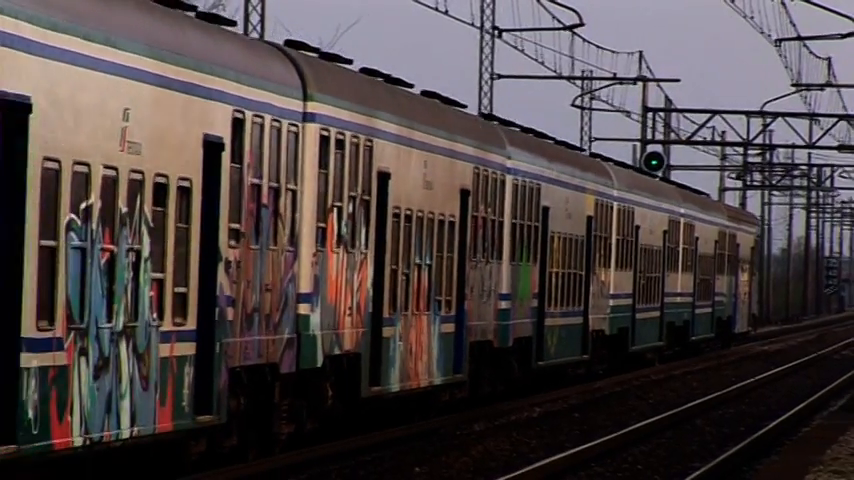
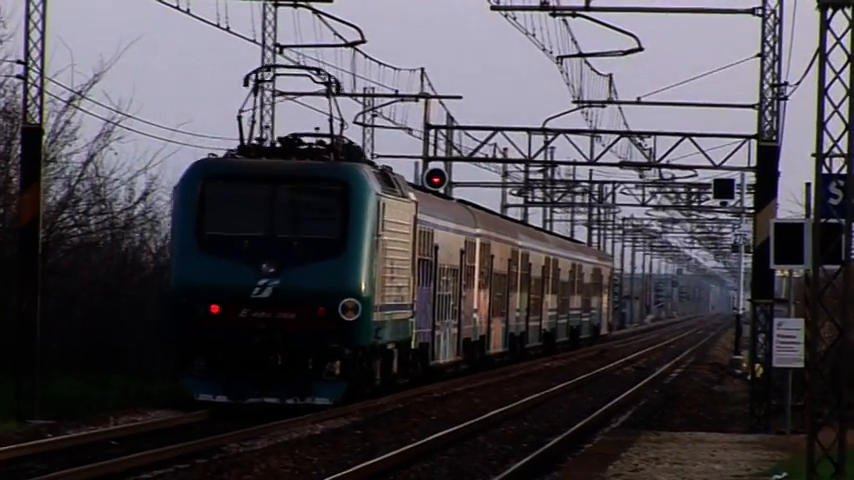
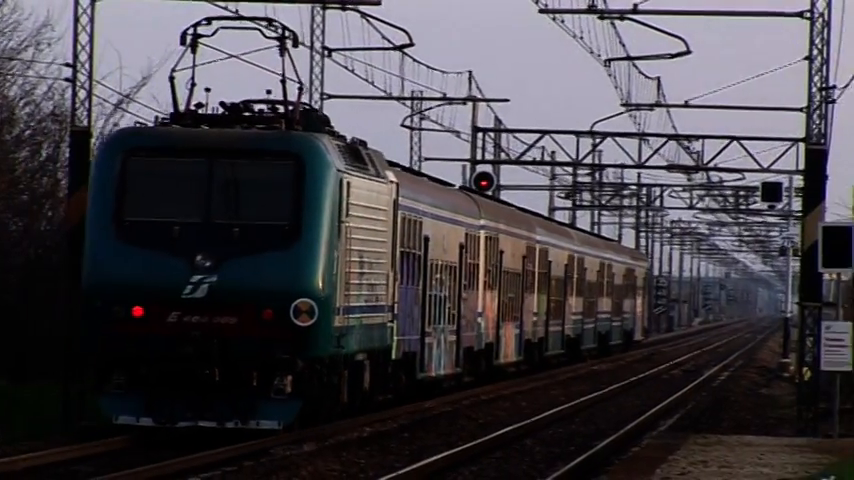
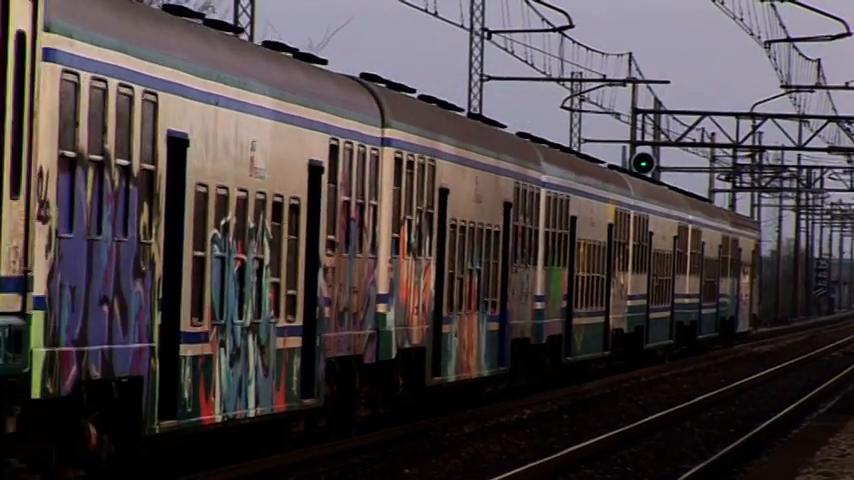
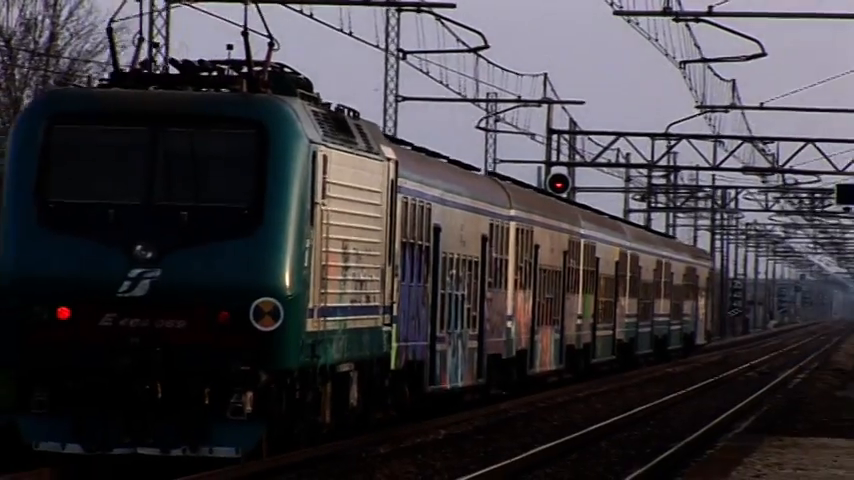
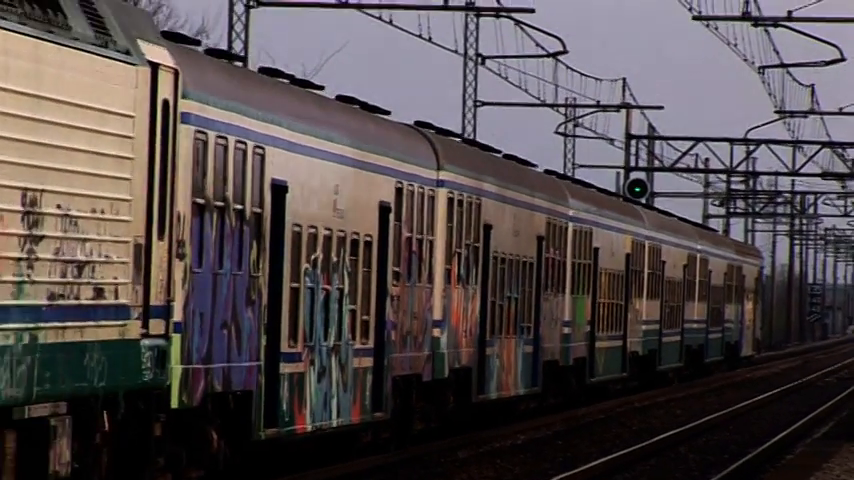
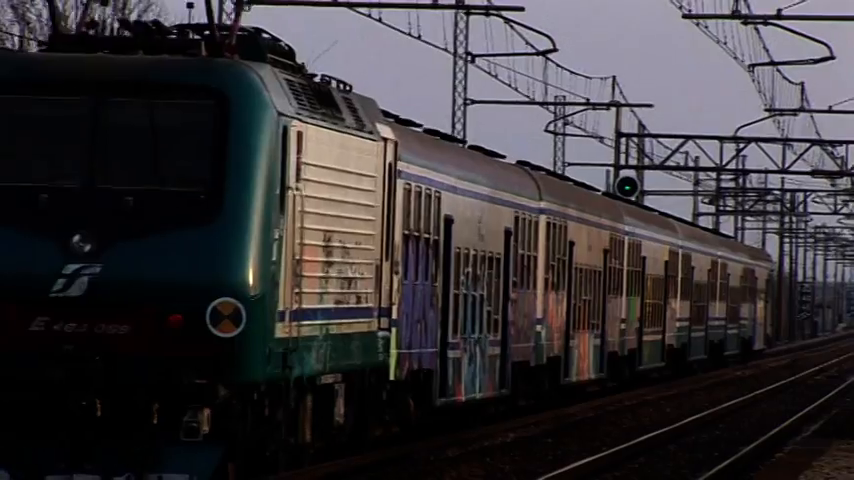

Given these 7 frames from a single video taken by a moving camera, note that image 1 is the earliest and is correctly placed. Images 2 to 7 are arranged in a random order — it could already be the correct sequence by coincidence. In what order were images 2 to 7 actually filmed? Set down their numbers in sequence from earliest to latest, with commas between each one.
4, 6, 7, 5, 3, 2
